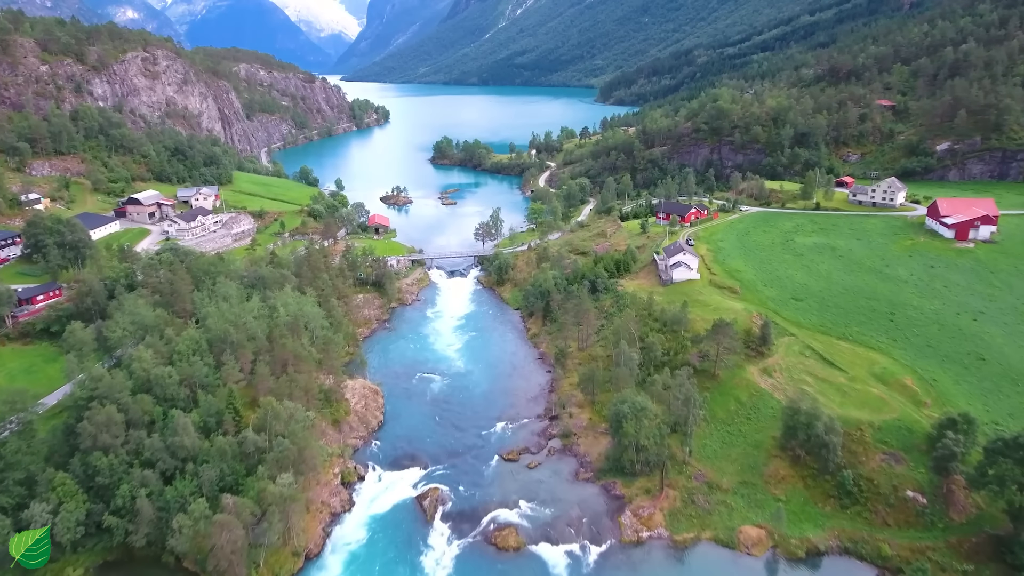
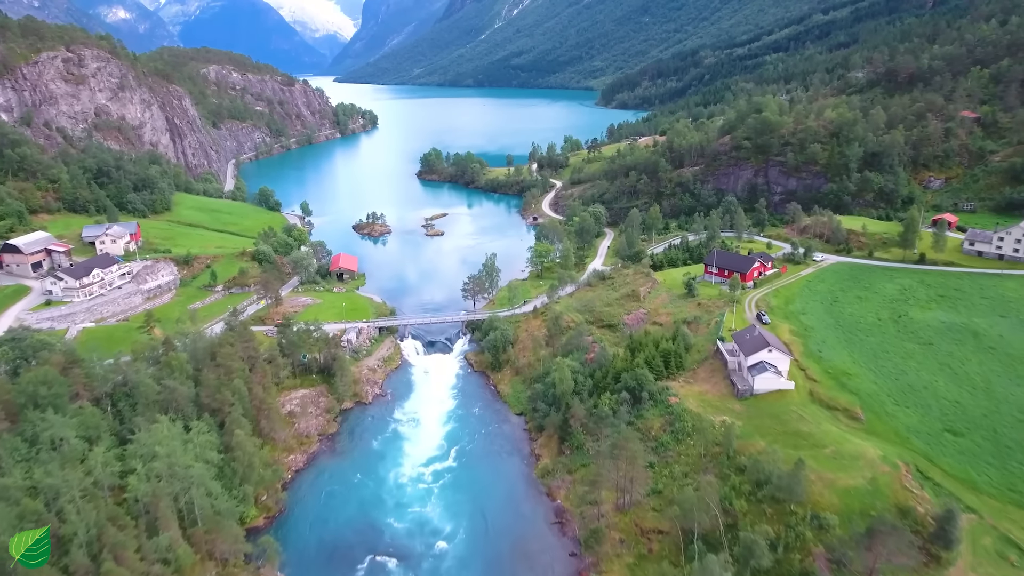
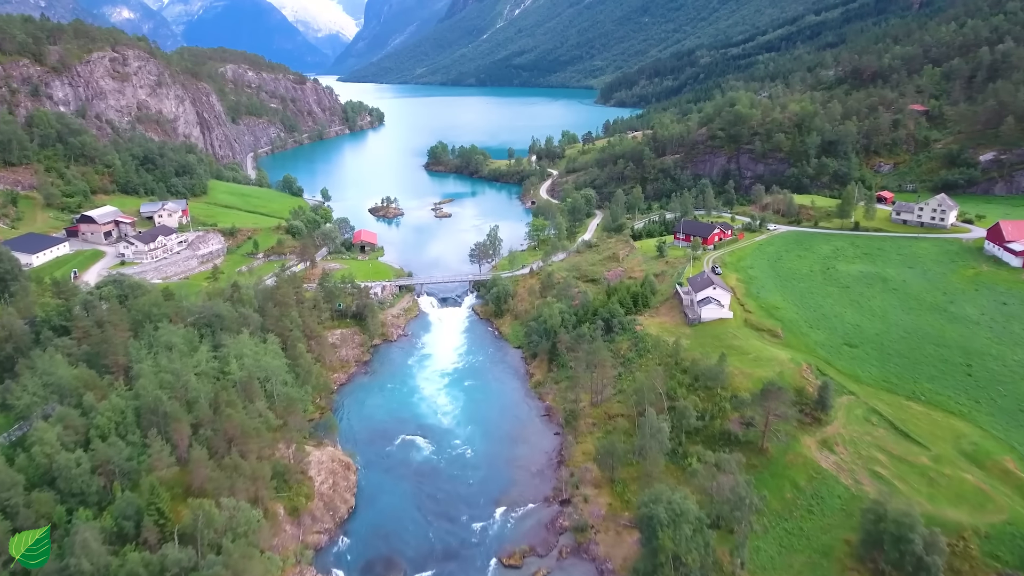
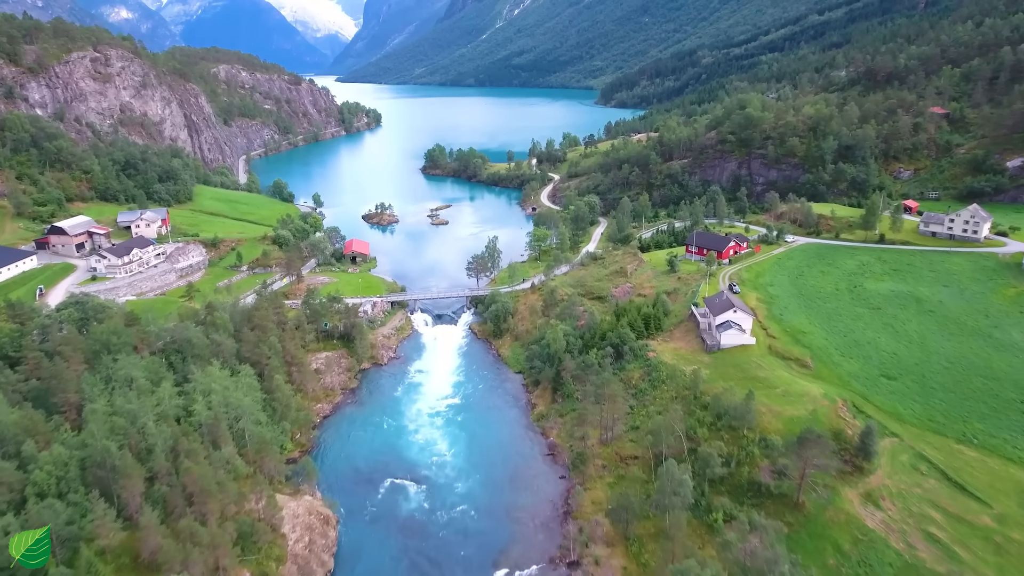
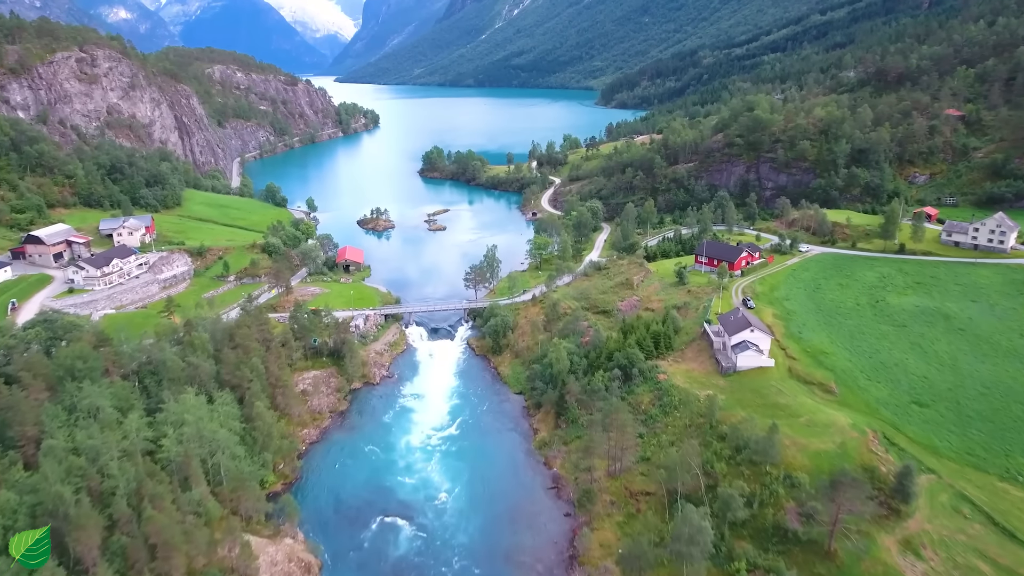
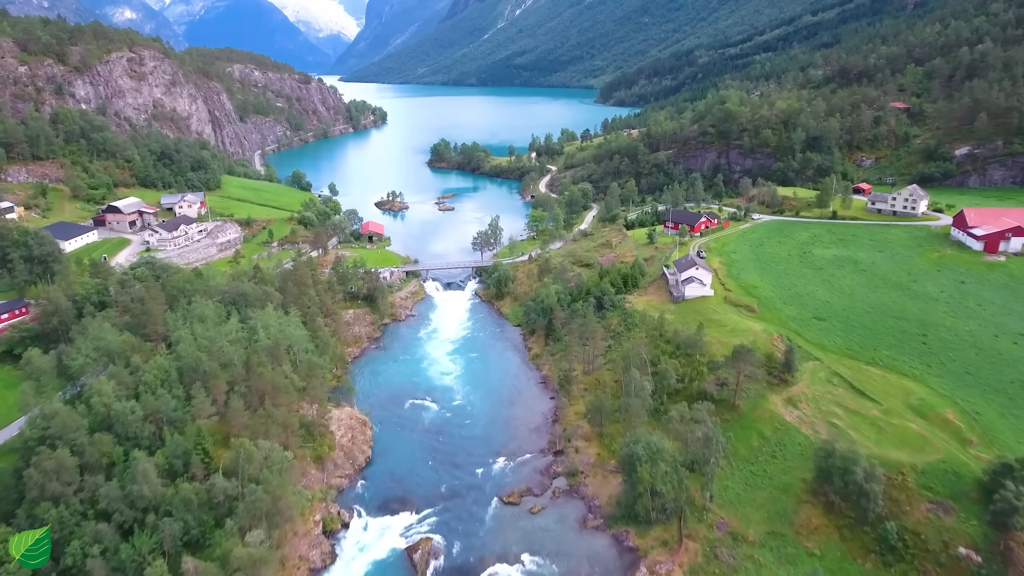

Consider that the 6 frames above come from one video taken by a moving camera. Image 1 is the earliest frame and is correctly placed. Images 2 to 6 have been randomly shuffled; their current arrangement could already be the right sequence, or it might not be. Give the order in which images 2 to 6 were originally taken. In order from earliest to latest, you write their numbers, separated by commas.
6, 3, 4, 5, 2
